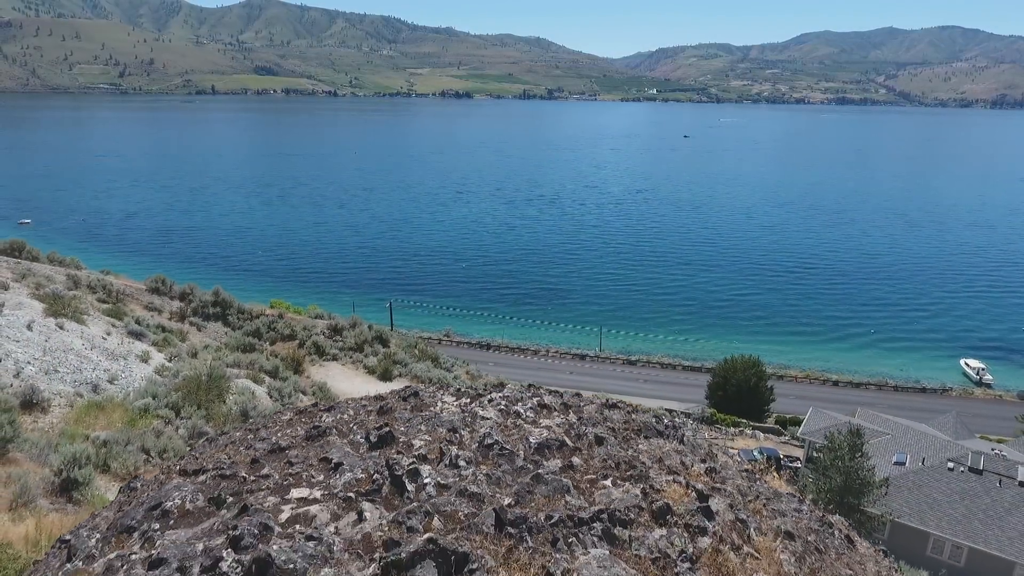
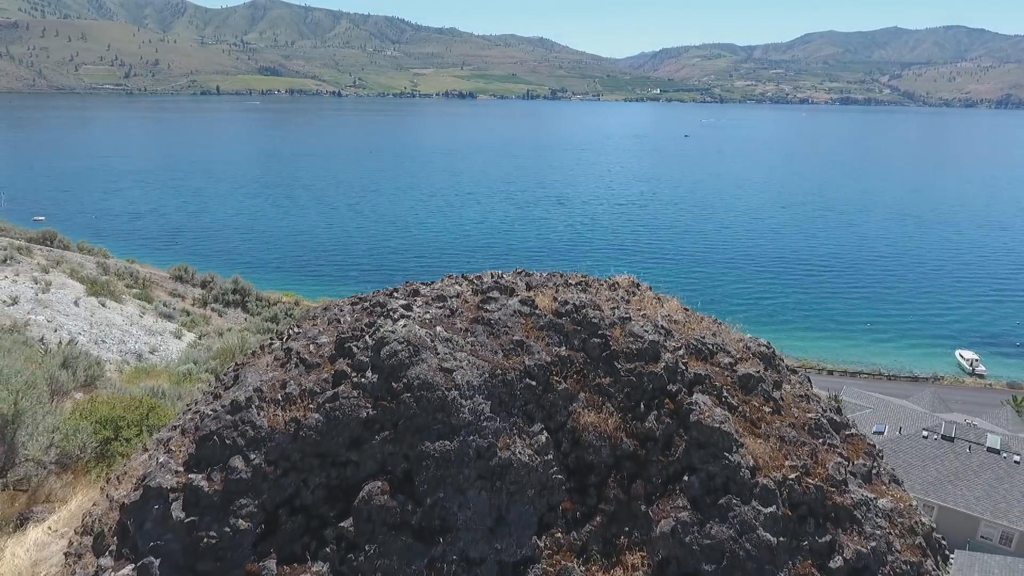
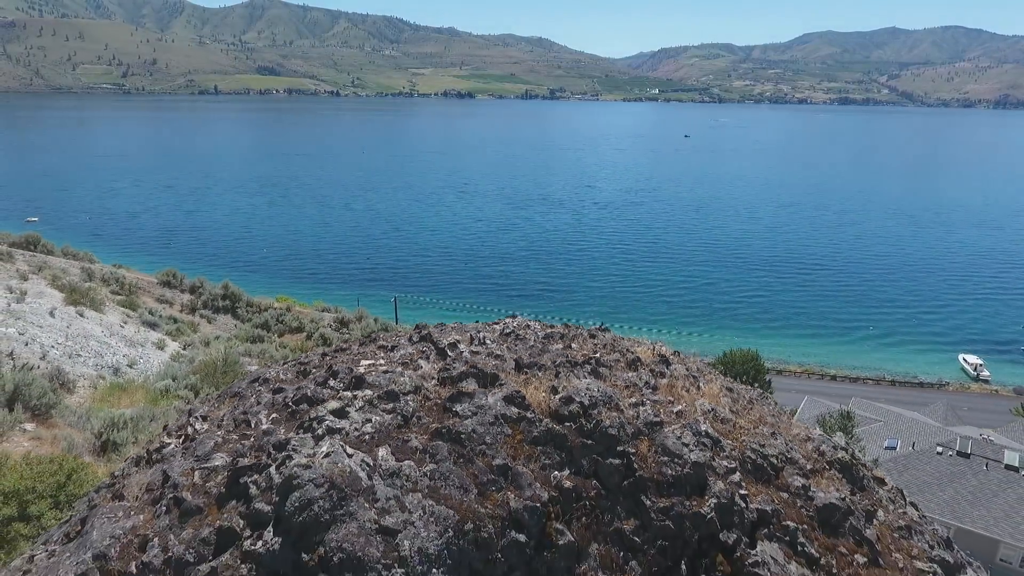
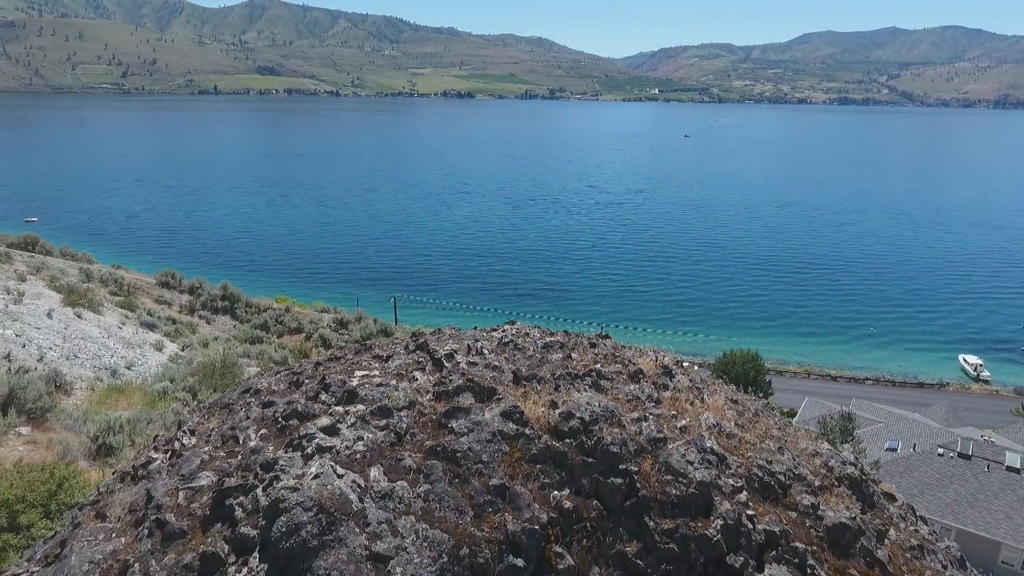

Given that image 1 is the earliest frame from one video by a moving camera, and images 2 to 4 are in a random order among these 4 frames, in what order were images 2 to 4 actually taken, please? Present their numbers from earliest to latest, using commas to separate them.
4, 3, 2
